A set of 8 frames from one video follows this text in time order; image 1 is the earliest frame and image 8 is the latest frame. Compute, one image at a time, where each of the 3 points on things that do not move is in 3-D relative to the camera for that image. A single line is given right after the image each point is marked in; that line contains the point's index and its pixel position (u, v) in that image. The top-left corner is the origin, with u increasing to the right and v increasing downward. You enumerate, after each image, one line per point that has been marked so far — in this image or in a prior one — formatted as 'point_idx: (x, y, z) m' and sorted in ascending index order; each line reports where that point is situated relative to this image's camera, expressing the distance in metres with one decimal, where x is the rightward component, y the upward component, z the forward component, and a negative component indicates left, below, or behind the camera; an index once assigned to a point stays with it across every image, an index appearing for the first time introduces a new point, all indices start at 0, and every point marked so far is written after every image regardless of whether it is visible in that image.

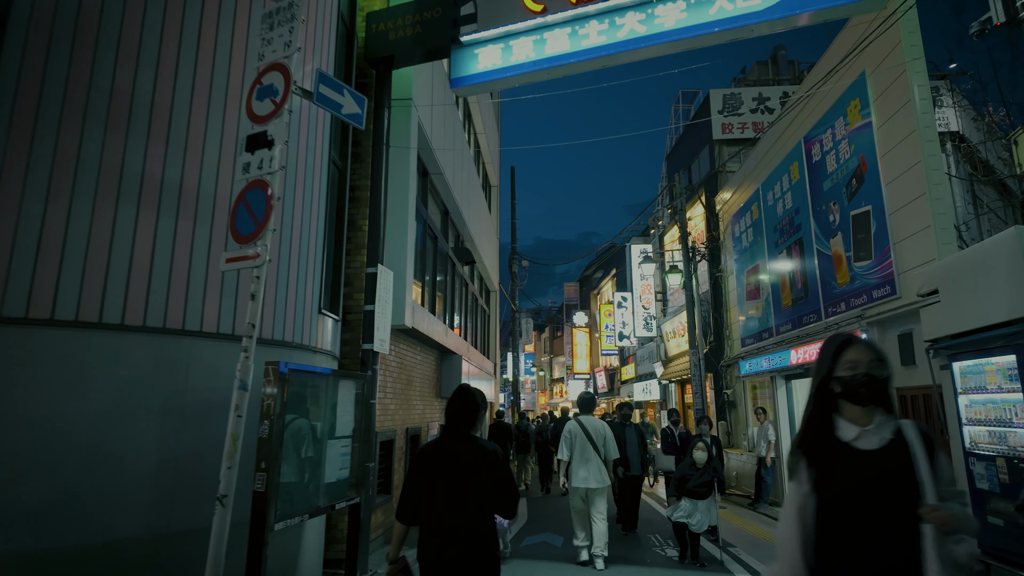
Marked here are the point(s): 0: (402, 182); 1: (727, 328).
0: (-1.4, +1.4, +7.6) m
1: (+5.3, -1.0, +14.8) m
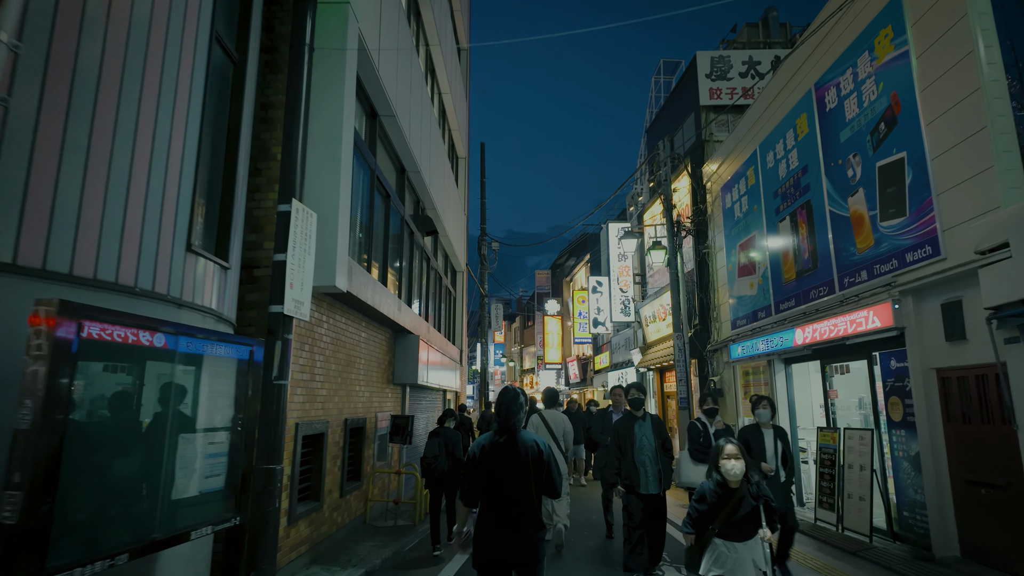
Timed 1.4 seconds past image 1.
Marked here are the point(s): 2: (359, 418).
0: (-1.8, +1.8, +6.0) m
1: (+4.6, -0.5, +13.5) m
2: (-2.0, -1.7, +7.8) m
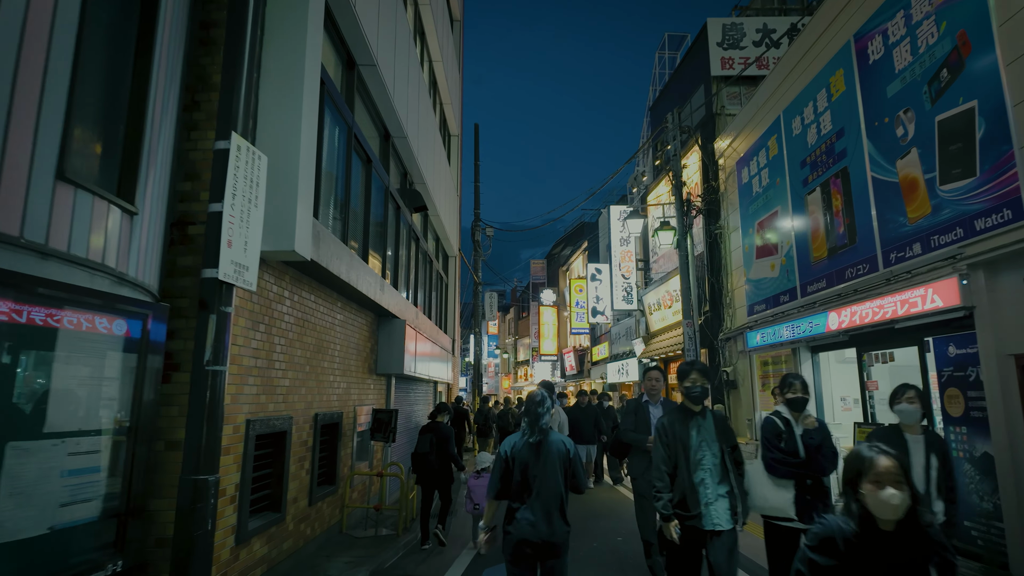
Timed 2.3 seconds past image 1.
0: (-1.8, +2.1, +4.9) m
1: (+4.5, -0.2, +12.4) m
2: (-2.1, -1.4, +6.8) m
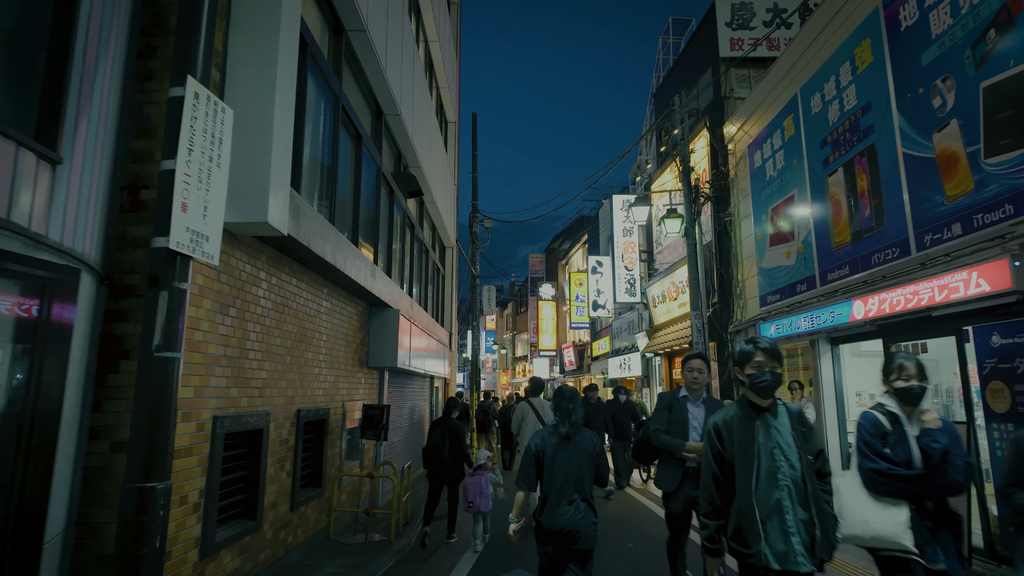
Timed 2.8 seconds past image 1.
0: (-1.7, +2.3, +4.3) m
1: (+4.5, 0.0, +11.9) m
2: (-2.0, -1.3, +6.2) m
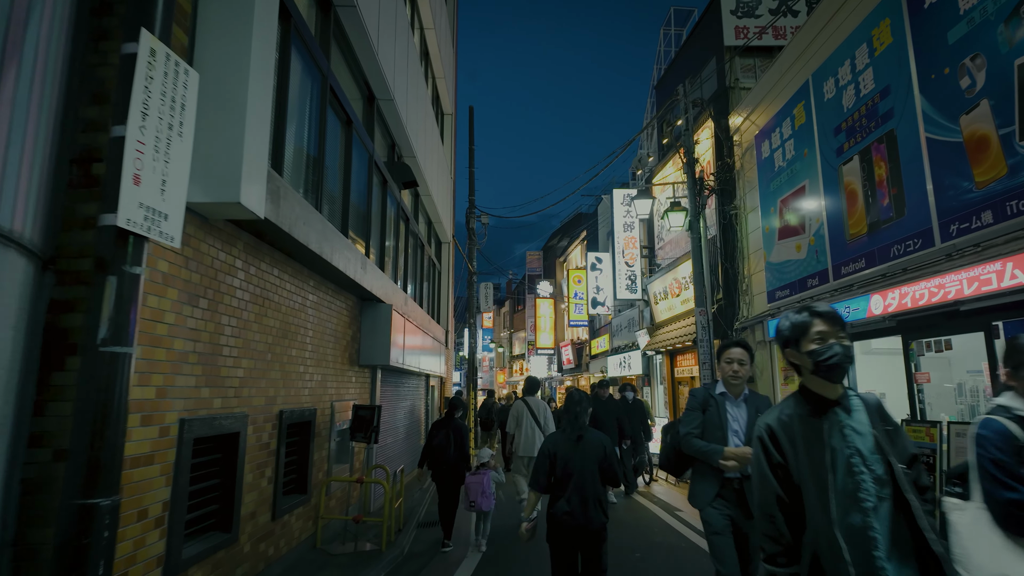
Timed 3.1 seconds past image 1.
0: (-1.7, +2.3, +3.9) m
1: (+4.5, +0.1, +11.5) m
2: (-2.0, -1.2, +5.8) m
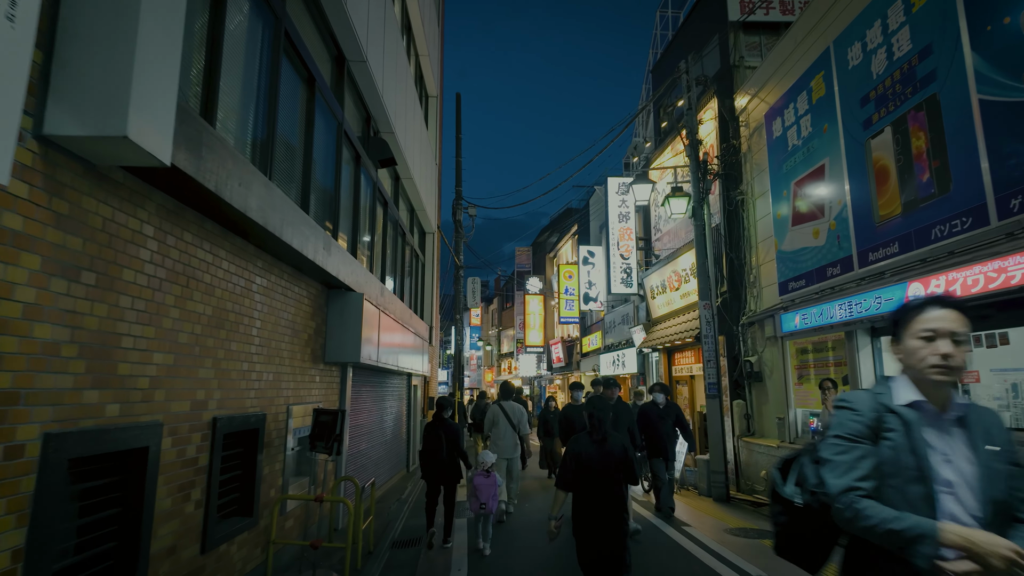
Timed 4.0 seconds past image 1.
0: (-1.8, +2.5, +2.9) m
1: (+4.3, +0.3, +10.6) m
2: (-2.1, -1.0, +4.8) m
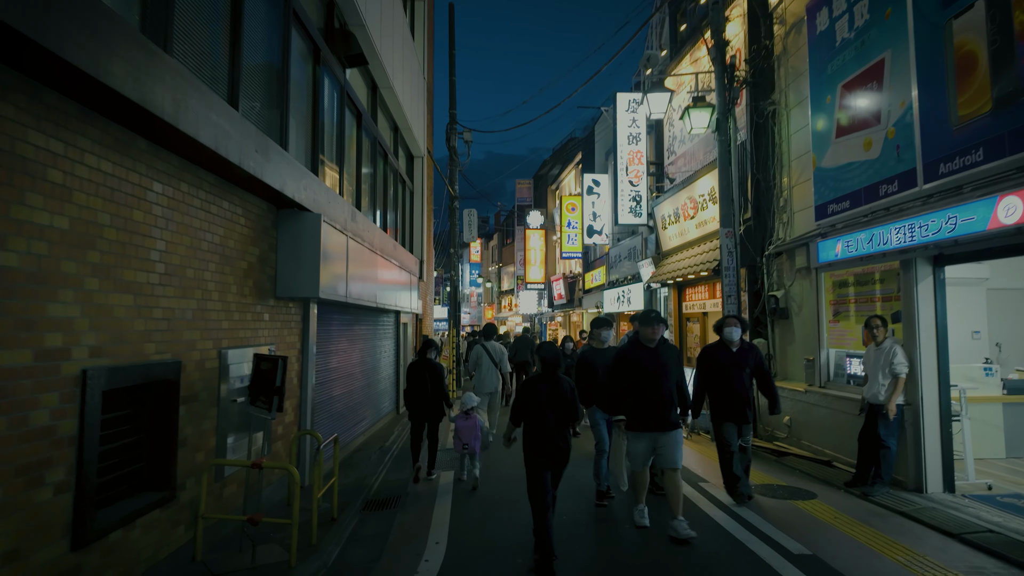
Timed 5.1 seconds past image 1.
0: (-1.9, +2.8, +1.4) m
1: (+4.2, +1.4, +9.3) m
2: (-2.2, -0.5, +3.6) m
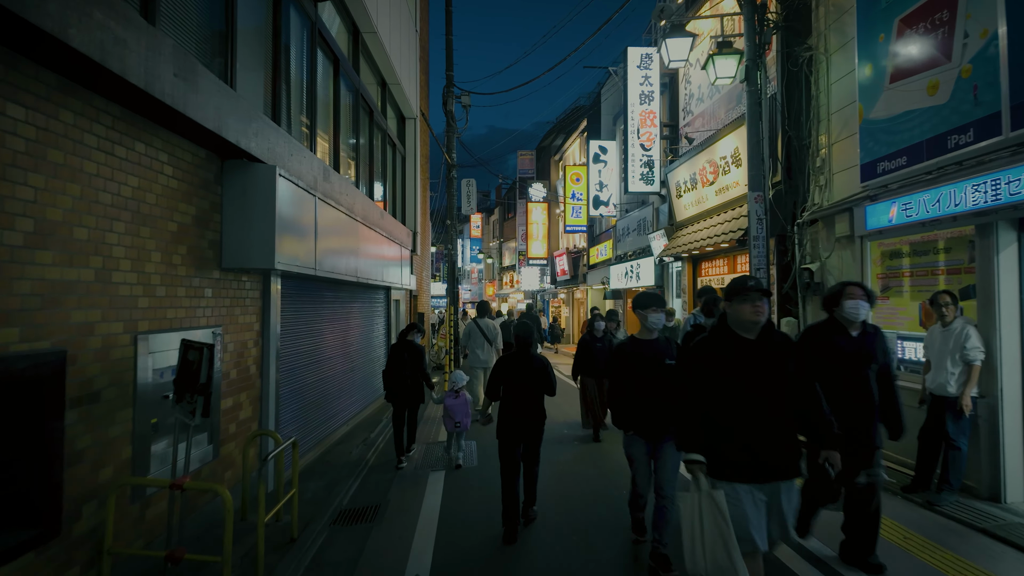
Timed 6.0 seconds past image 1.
0: (-1.9, +2.9, +0.2) m
1: (+4.2, +1.8, +8.2) m
2: (-2.3, -0.3, +2.6) m
